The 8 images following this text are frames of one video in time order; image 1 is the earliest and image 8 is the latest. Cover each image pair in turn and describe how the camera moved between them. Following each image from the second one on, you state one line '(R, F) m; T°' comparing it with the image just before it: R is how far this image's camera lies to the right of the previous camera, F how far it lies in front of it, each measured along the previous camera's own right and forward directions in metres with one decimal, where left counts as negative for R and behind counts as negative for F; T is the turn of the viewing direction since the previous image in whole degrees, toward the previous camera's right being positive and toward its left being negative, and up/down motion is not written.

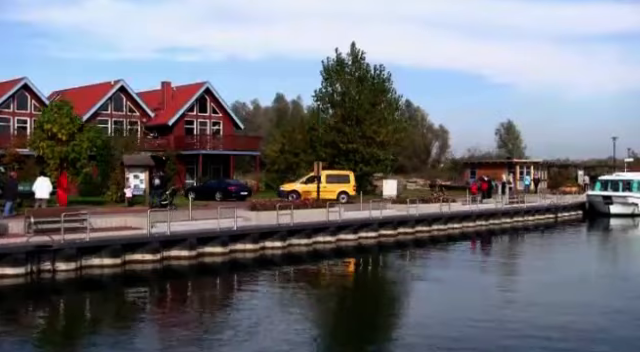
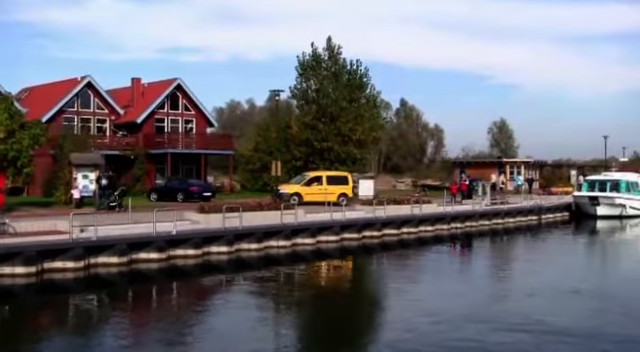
(+1.2, +1.2) m; 0°
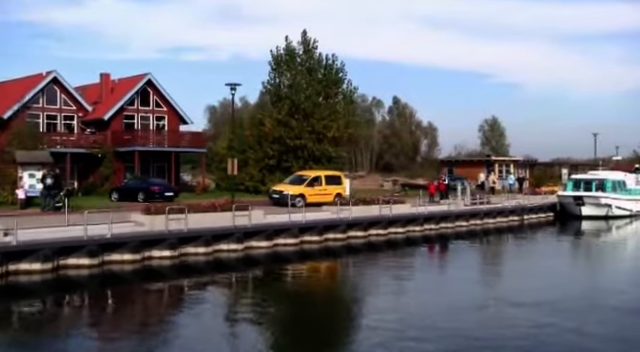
(+1.1, +1.1) m; 0°
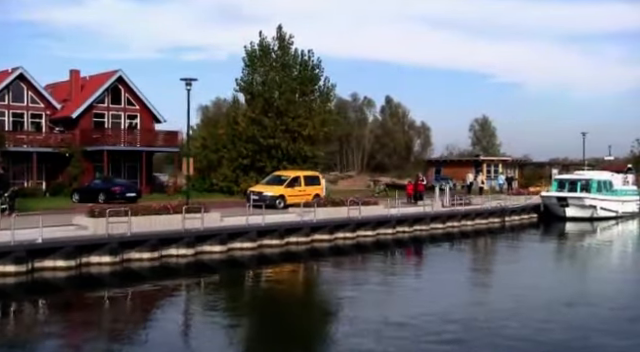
(+1.0, +0.9) m; 0°
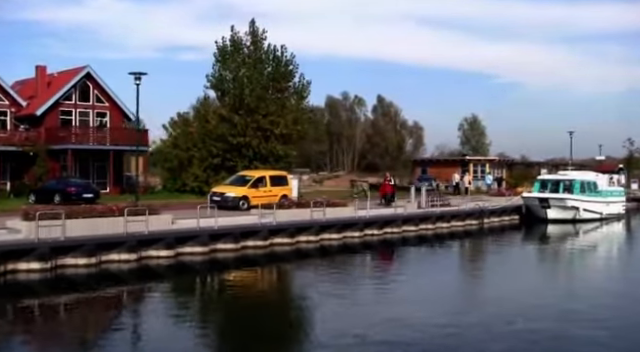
(+1.0, +0.9) m; 0°
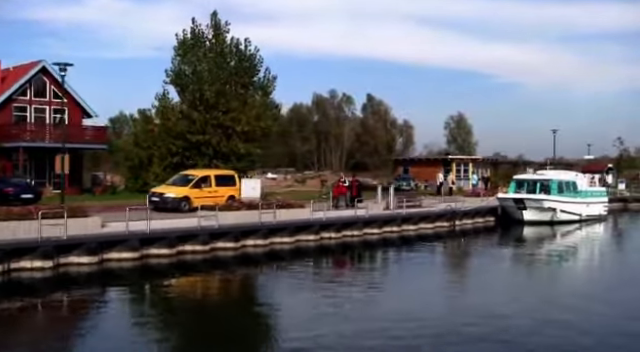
(+1.2, +1.2) m; 0°
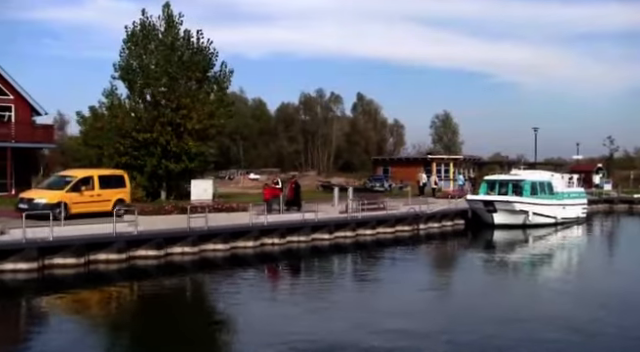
(-3.1, -5.9) m; +2°
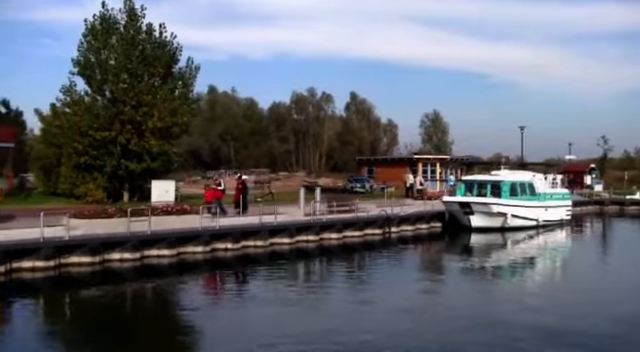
(+1.7, +1.7) m; 0°
